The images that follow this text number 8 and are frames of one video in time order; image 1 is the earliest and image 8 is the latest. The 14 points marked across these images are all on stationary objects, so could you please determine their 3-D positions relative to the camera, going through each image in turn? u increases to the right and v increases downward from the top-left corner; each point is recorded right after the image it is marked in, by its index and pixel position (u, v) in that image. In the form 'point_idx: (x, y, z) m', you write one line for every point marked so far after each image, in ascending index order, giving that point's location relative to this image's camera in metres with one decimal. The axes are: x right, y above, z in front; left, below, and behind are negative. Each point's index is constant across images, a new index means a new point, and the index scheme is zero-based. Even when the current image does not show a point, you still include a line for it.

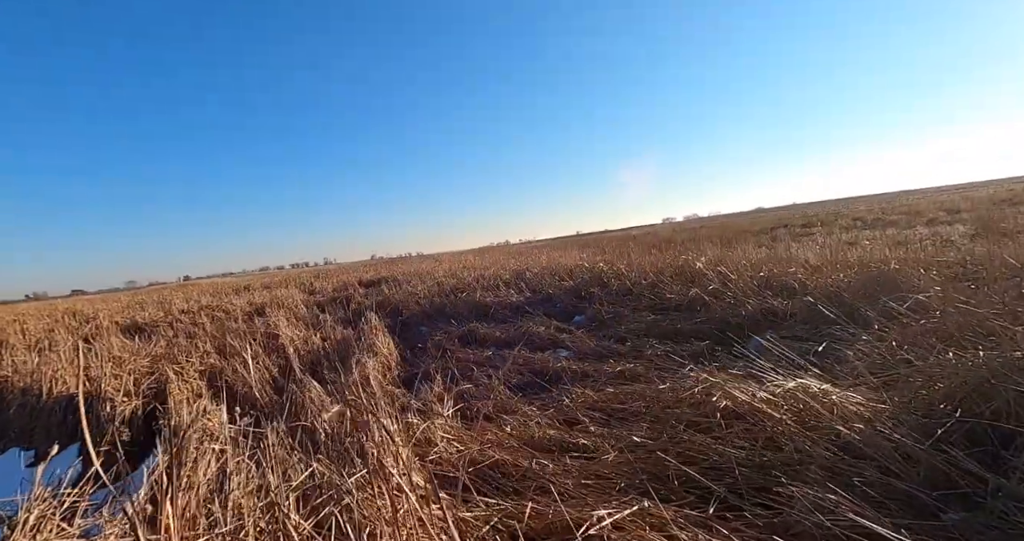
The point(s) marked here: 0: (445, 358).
0: (-0.9, -1.2, +4.9) m
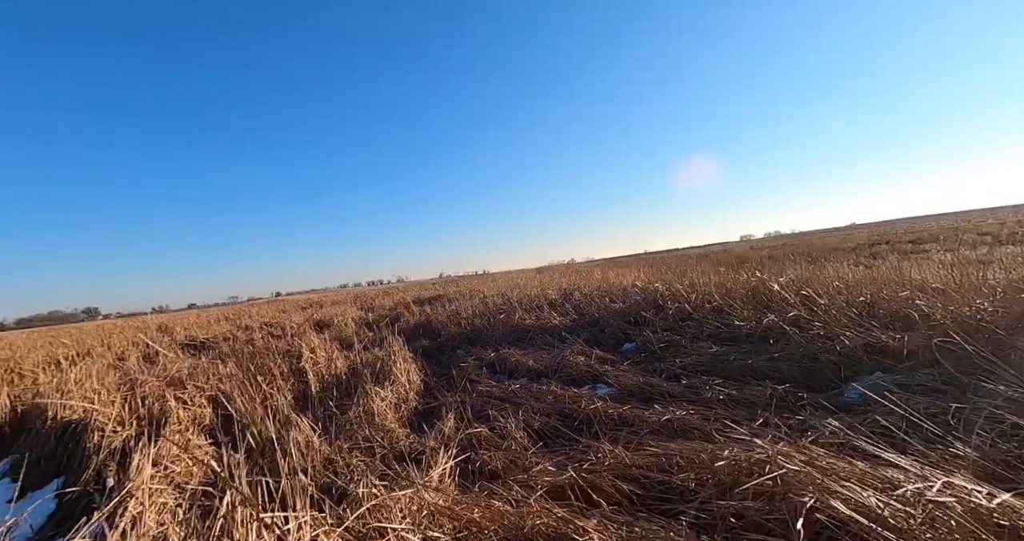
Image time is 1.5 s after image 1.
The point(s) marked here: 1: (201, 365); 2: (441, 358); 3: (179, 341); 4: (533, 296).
0: (-0.5, -1.5, +4.4) m
1: (-4.0, -1.2, +4.6) m
2: (-1.2, -1.5, +6.3) m
3: (-7.3, -1.6, +8.1) m
4: (+0.5, -0.6, +9.2) m
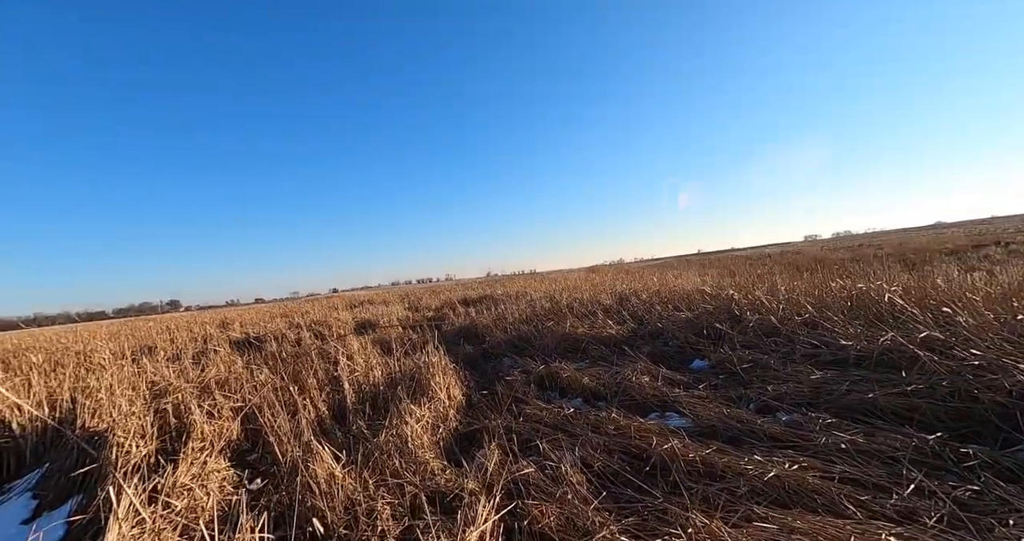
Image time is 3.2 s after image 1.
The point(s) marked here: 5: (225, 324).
0: (0.0, -1.5, +3.9) m
1: (-3.4, -1.2, +4.5) m
2: (-0.4, -1.5, +5.8) m
3: (-6.3, -1.6, +8.3) m
4: (+1.7, -0.7, +8.5) m
5: (-9.5, -1.8, +12.2) m
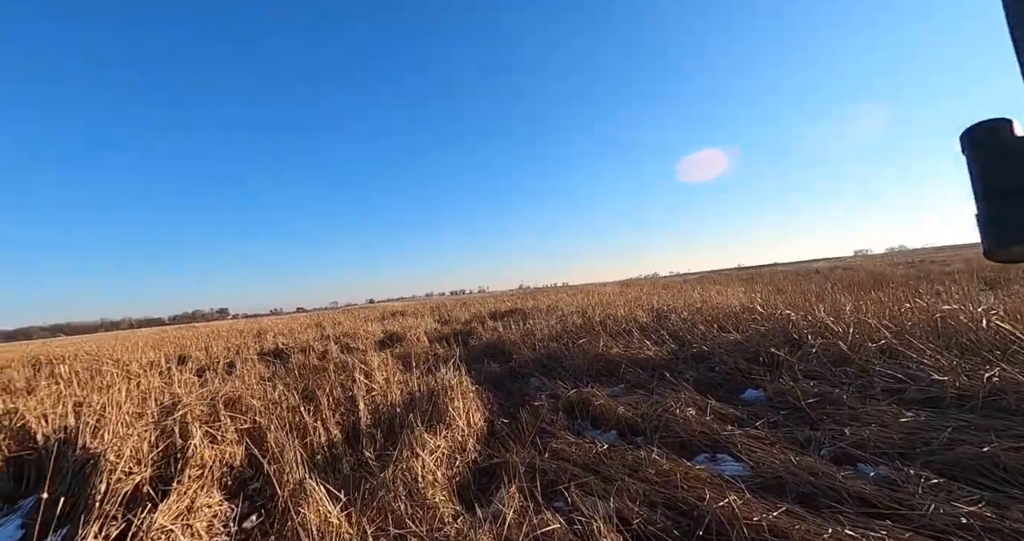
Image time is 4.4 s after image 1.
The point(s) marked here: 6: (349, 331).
0: (+0.2, -1.7, +3.5) m
1: (-3.1, -1.4, +4.4) m
2: (0.0, -1.8, +5.4) m
3: (-5.6, -1.8, +8.4) m
4: (+2.3, -1.0, +7.9) m
5: (-8.5, -2.1, +12.6) m
6: (-5.2, -1.9, +11.7) m
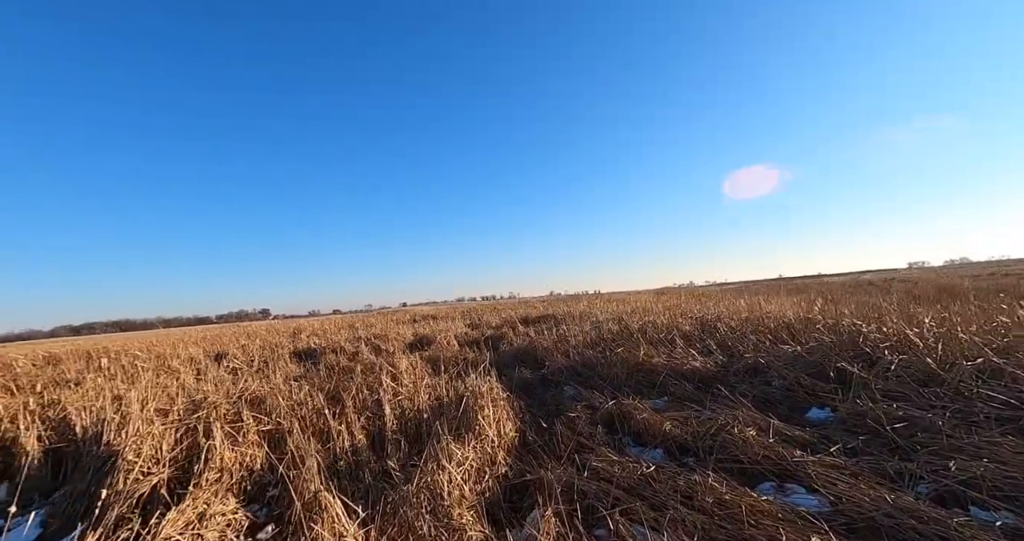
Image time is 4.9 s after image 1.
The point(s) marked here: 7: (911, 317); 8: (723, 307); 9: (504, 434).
0: (+0.5, -1.7, +3.2) m
1: (-2.7, -1.3, +4.3) m
2: (+0.4, -1.8, +5.1) m
3: (-4.9, -1.8, +8.5) m
4: (+2.9, -1.1, +7.4) m
5: (-7.5, -2.2, +12.9) m
6: (-4.2, -2.0, +11.8) m
7: (+6.2, -0.7, +5.7) m
8: (+5.4, -0.9, +9.5) m
9: (-0.1, -1.6, +3.6) m
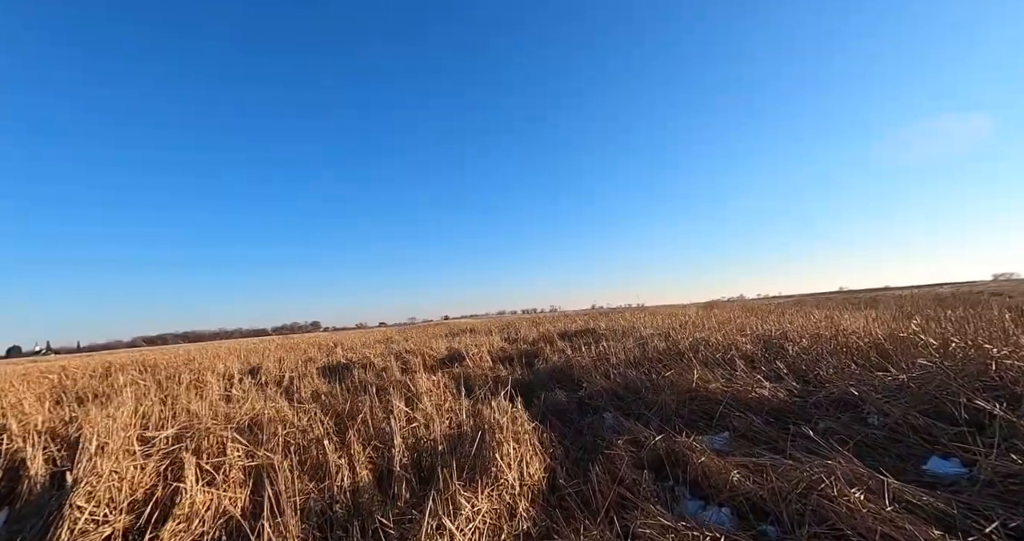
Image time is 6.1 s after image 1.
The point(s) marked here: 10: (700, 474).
0: (+0.7, -1.7, +2.5) m
1: (-2.4, -1.5, +4.0) m
2: (+0.8, -1.9, +4.5) m
3: (-4.1, -2.2, +8.4) m
4: (+3.5, -1.3, +6.5) m
5: (-6.2, -2.7, +13.0) m
6: (-3.1, -2.4, +11.6) m
7: (+6.6, -0.8, +4.5) m
8: (+6.2, -1.2, +8.3) m
9: (+0.1, -1.7, +3.0) m
10: (+1.5, -1.6, +3.0) m
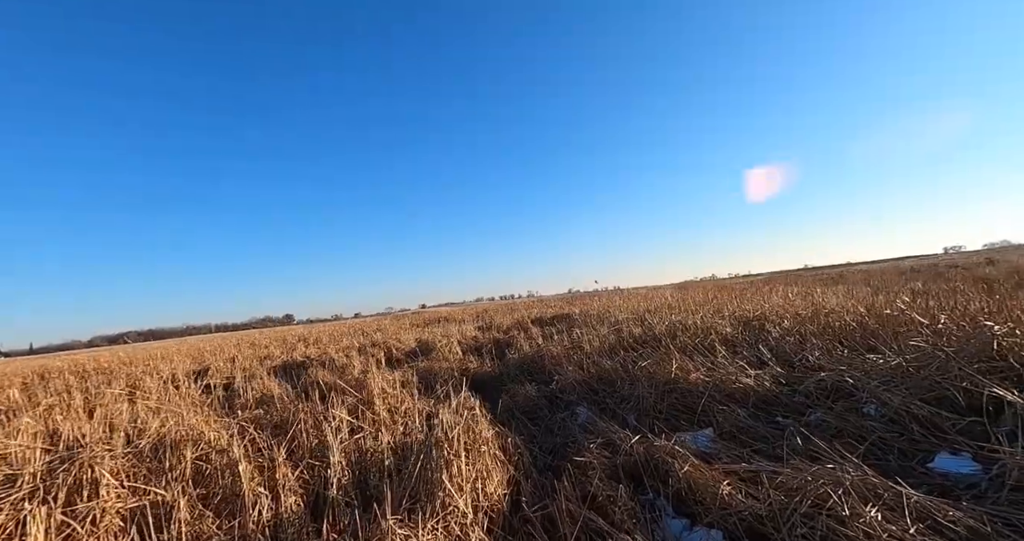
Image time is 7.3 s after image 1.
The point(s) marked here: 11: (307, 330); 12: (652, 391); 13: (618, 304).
0: (+0.4, -1.6, +2.0) m
1: (-2.8, -1.4, +3.4) m
2: (+0.4, -1.7, +4.0) m
3: (-4.7, -1.9, +7.7) m
4: (+3.0, -0.9, +6.1) m
5: (-7.0, -2.3, +12.2) m
6: (-3.8, -2.0, +10.9) m
7: (+6.2, -0.5, +4.3) m
8: (+5.6, -0.7, +8.0) m
9: (-0.2, -1.6, +2.5) m
10: (+1.2, -1.5, +2.6) m
11: (-9.2, -2.7, +16.3) m
12: (+1.6, -1.4, +4.1) m
13: (+3.1, -1.0, +10.9) m
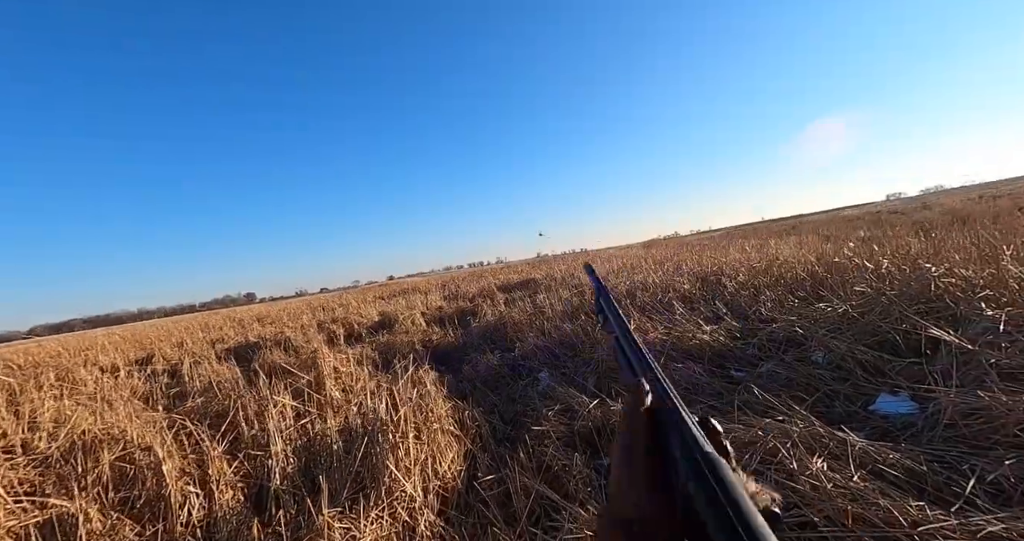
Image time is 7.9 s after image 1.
0: (+0.1, -1.4, +1.9) m
1: (-3.1, -1.2, +3.0) m
2: (0.0, -1.3, +3.9) m
3: (-5.4, -1.5, +7.2) m
4: (+2.4, -0.2, +6.2) m
5: (-8.0, -1.6, +11.6) m
6: (-4.8, -1.2, +10.5) m
7: (+5.7, +0.2, +4.5) m
8: (+4.8, +0.3, +8.2) m
9: (-0.5, -1.4, +2.4) m
10: (+0.9, -1.2, +2.5) m
11: (-10.5, -1.7, +15.5) m
12: (+1.2, -0.9, +4.1) m
13: (+2.1, +0.1, +10.9) m
